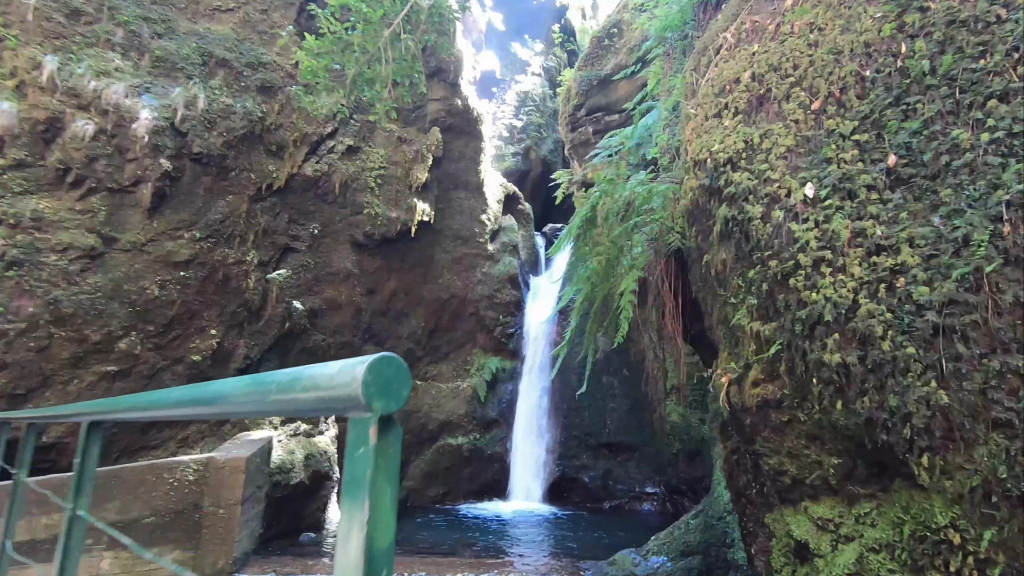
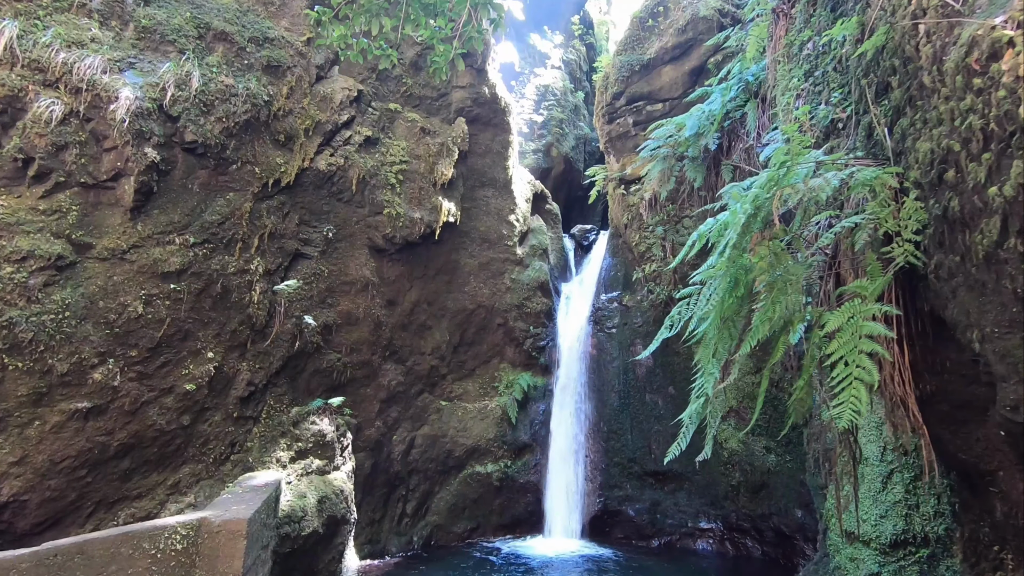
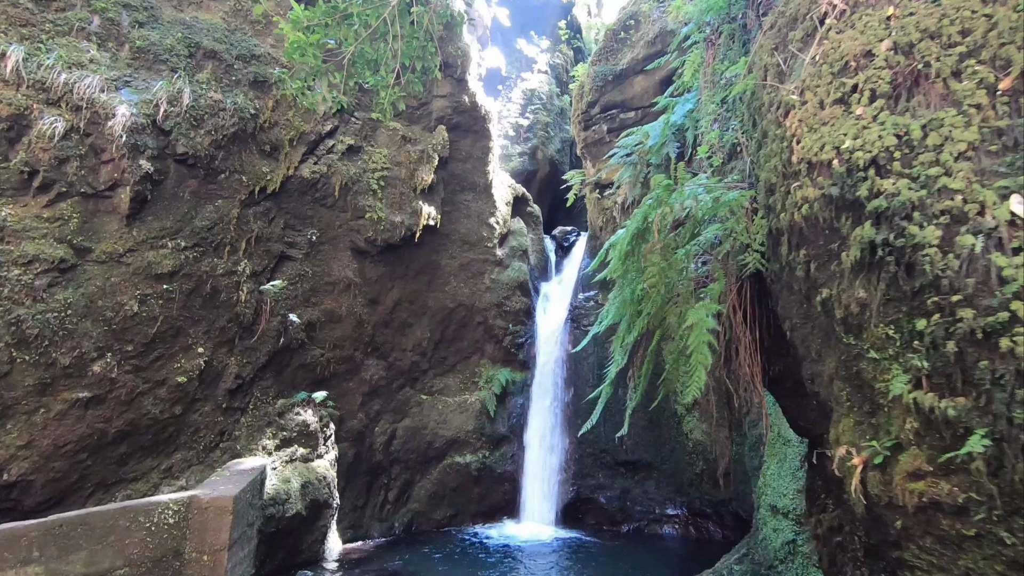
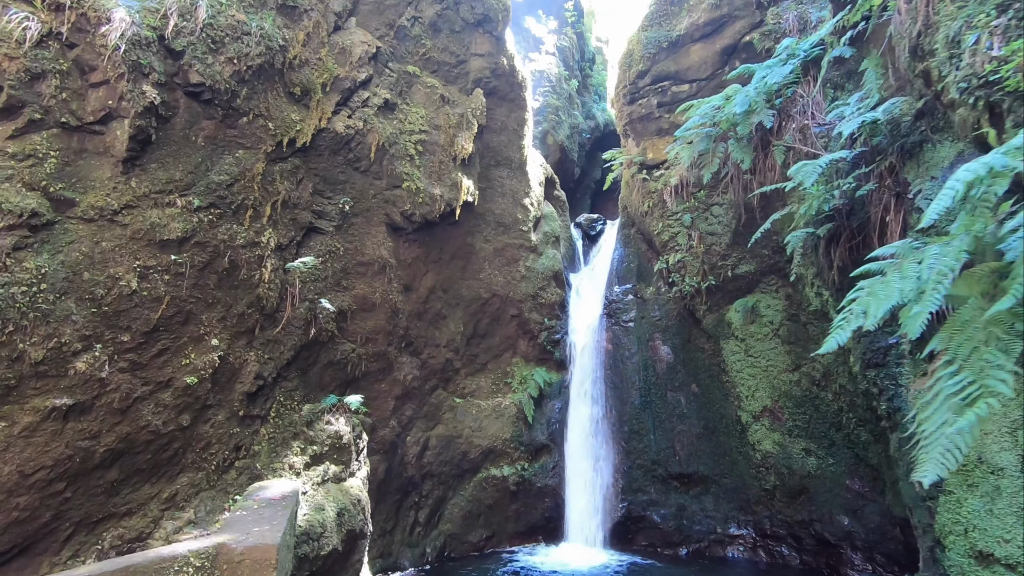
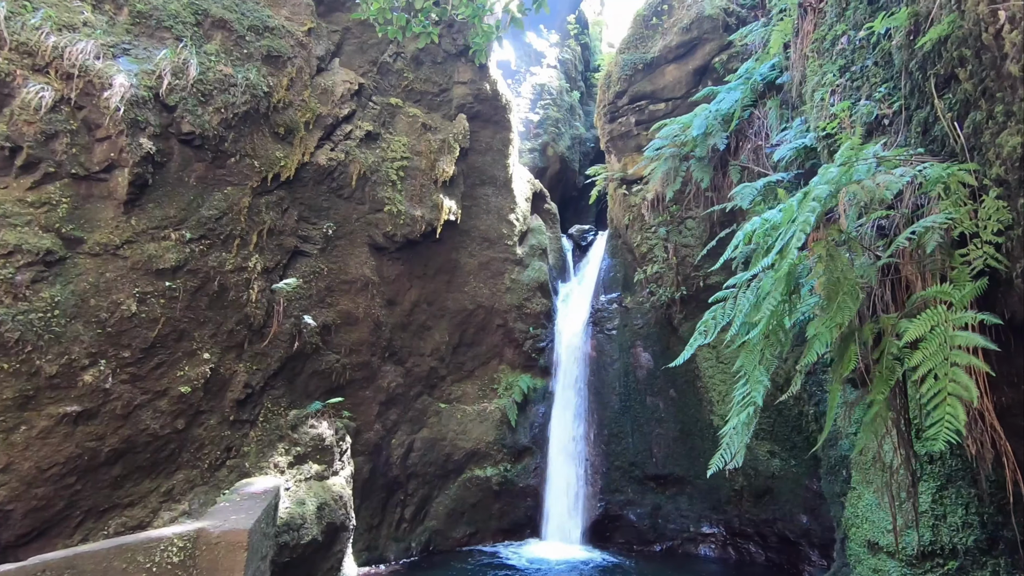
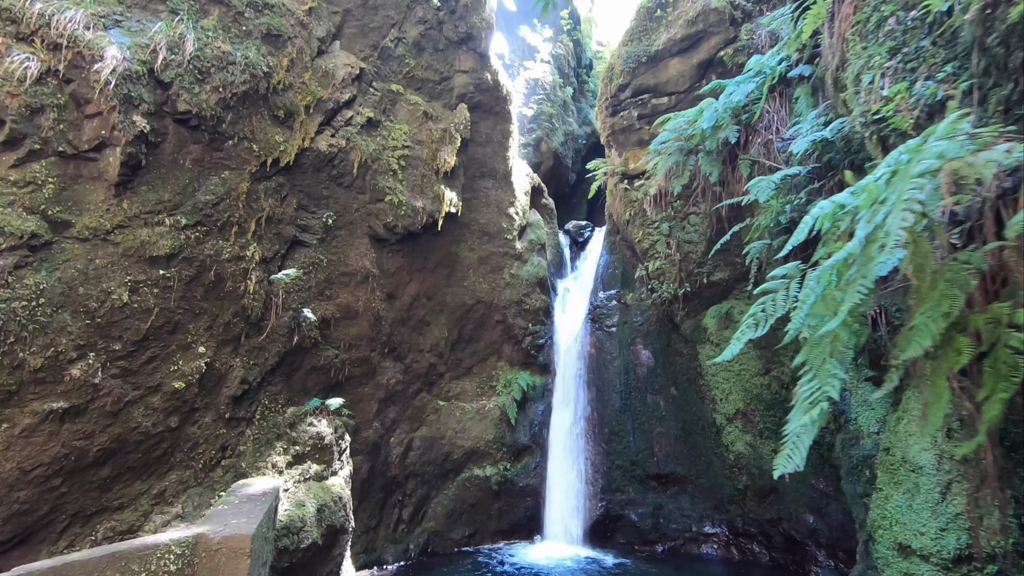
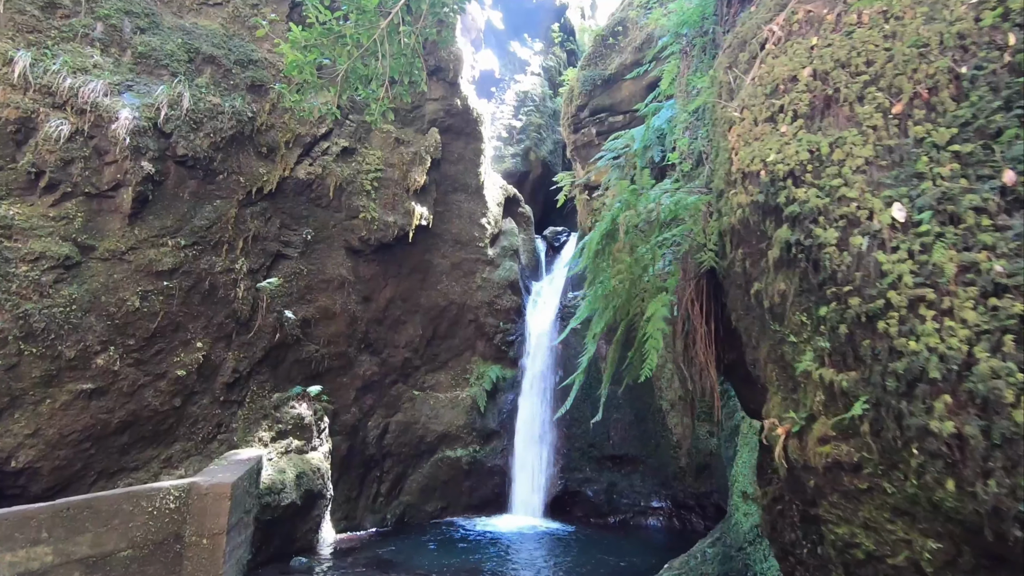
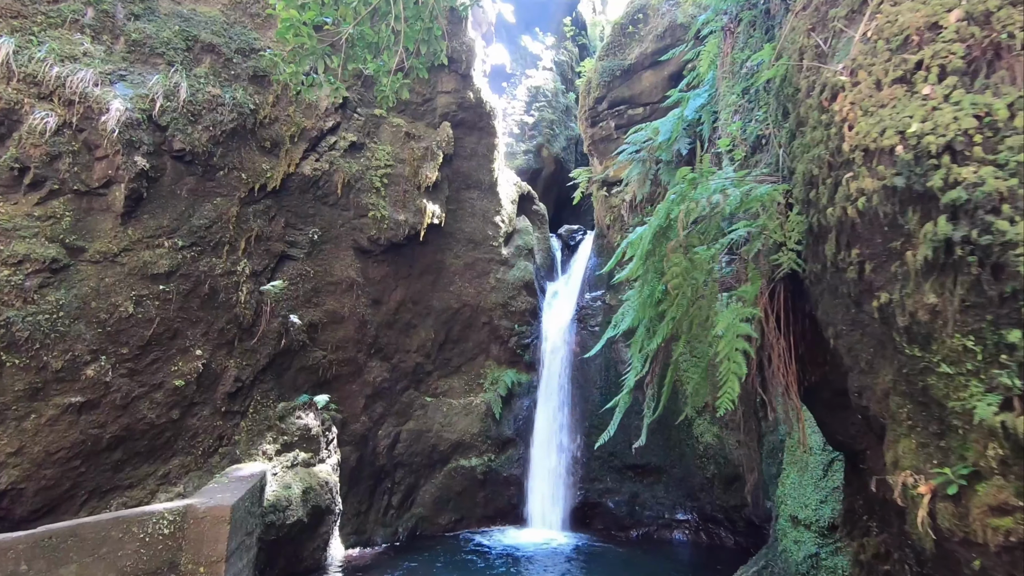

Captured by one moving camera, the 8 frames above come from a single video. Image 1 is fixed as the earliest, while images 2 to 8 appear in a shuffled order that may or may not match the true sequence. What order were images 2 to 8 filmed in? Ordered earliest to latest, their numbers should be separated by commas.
7, 3, 8, 2, 5, 6, 4
